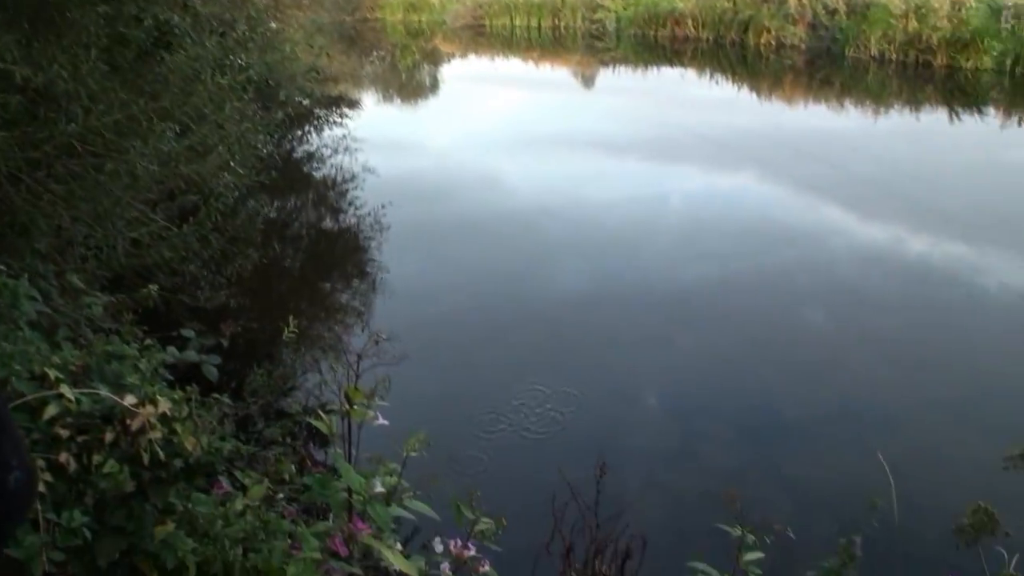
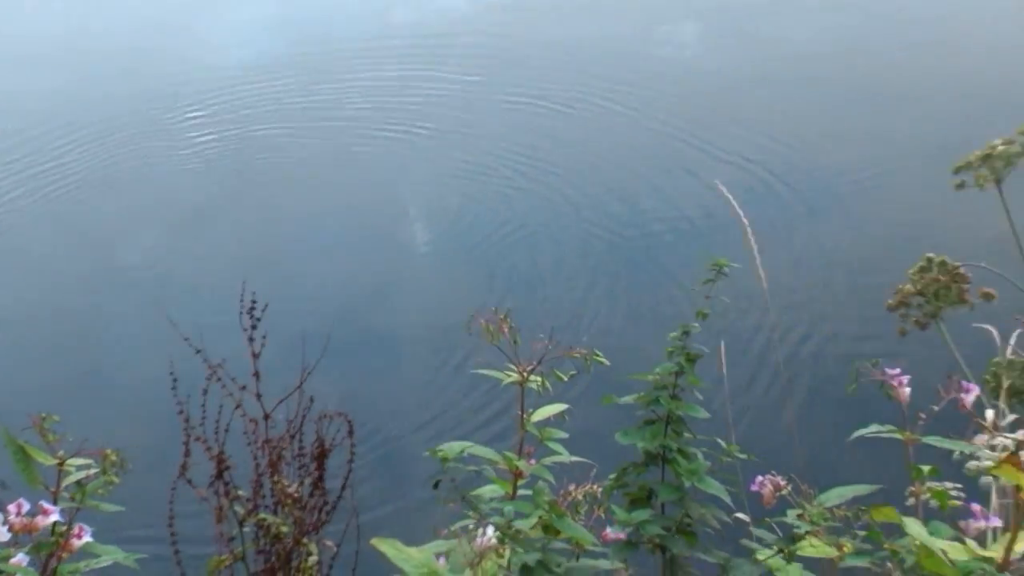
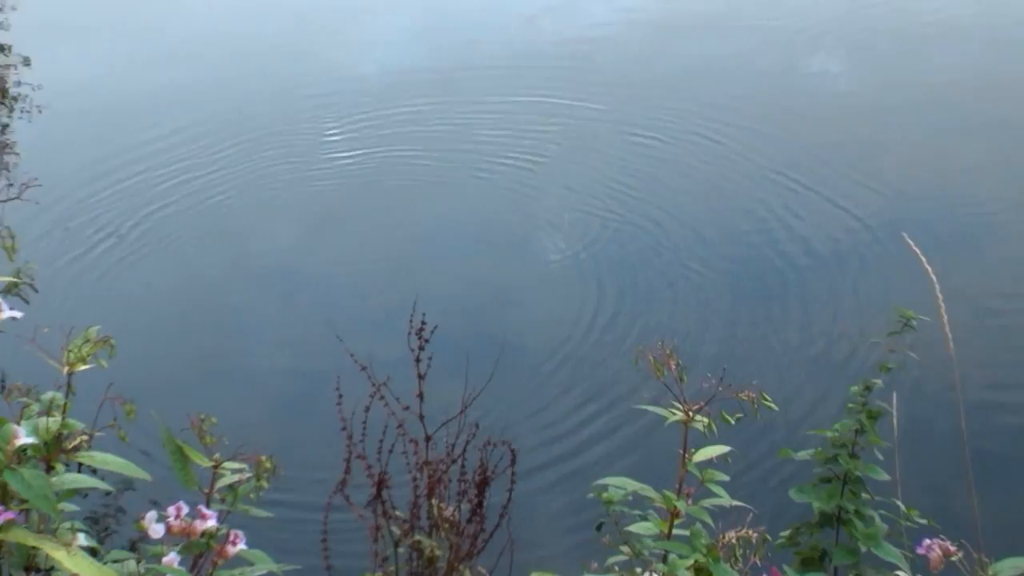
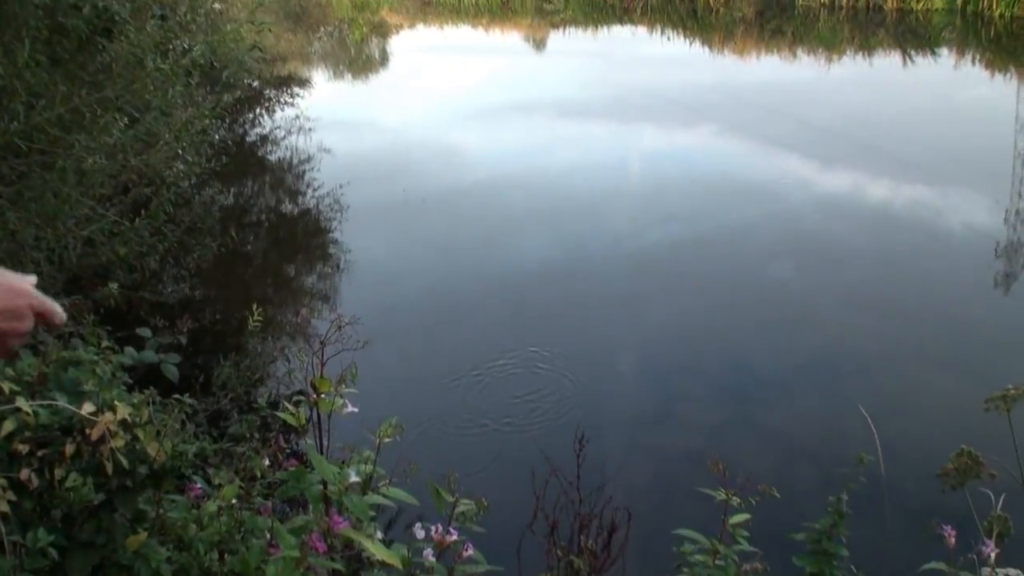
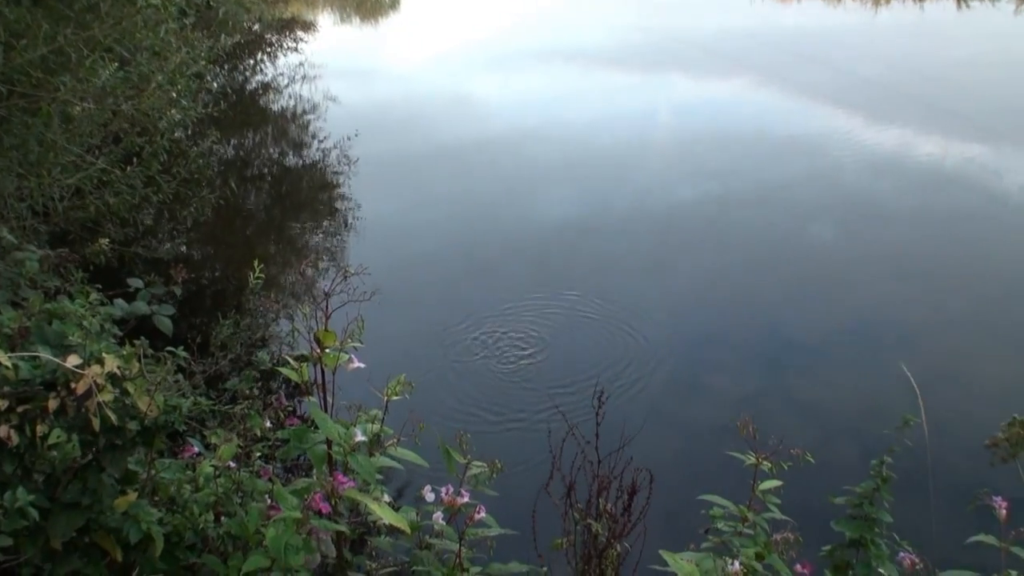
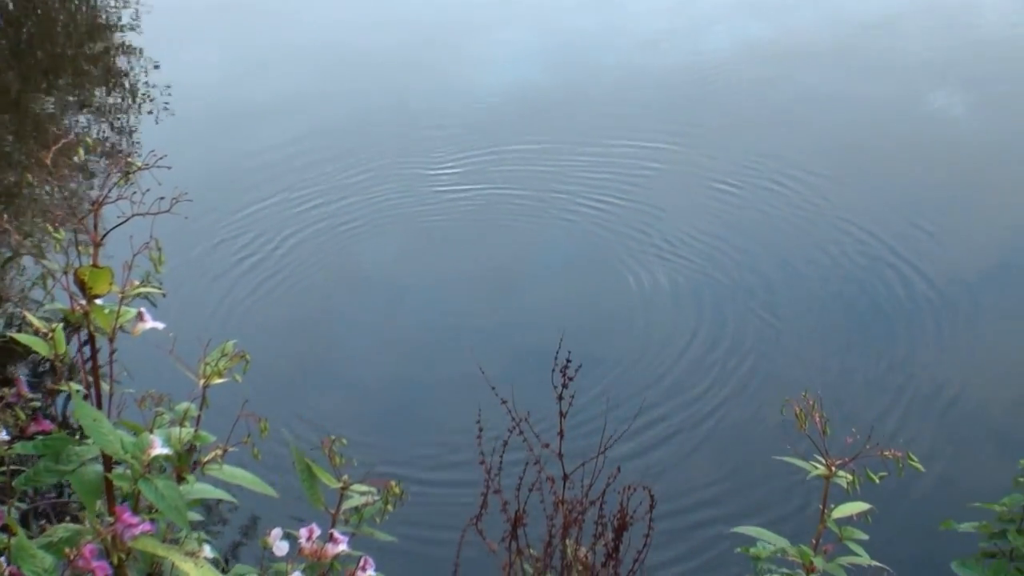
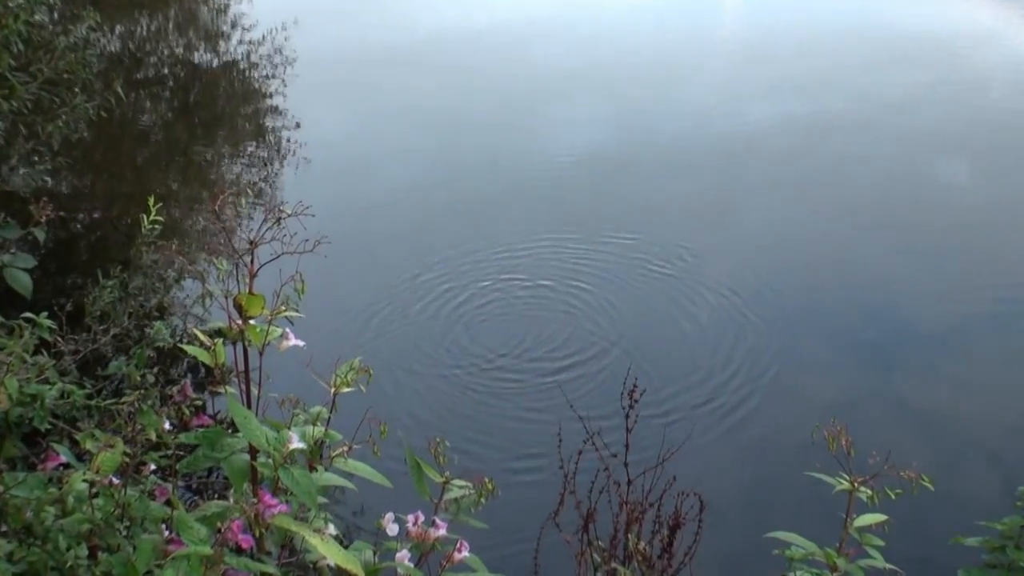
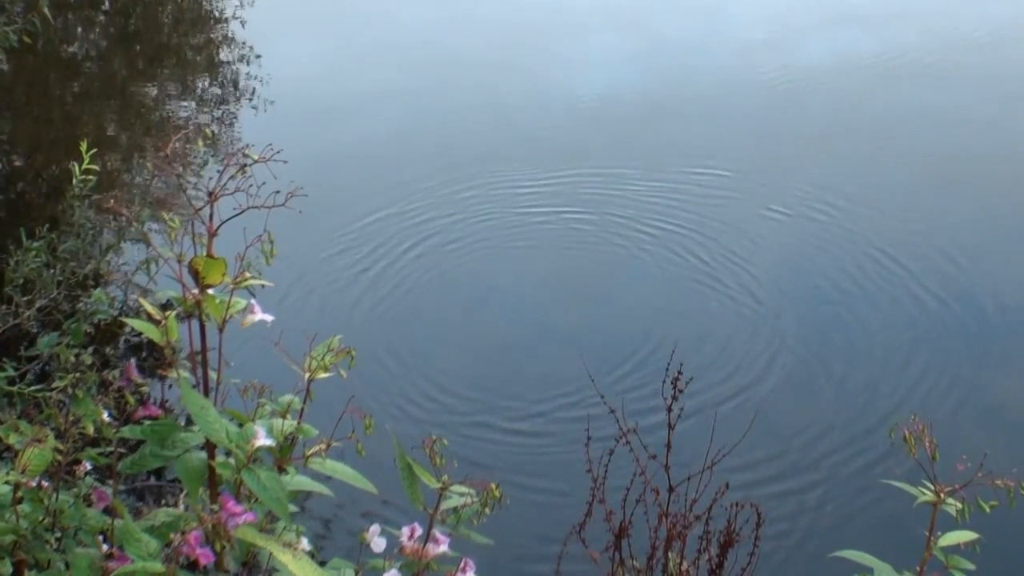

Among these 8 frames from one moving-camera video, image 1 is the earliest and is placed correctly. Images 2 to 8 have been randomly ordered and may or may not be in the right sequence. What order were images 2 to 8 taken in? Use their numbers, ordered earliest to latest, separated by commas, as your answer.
4, 5, 7, 8, 6, 3, 2
